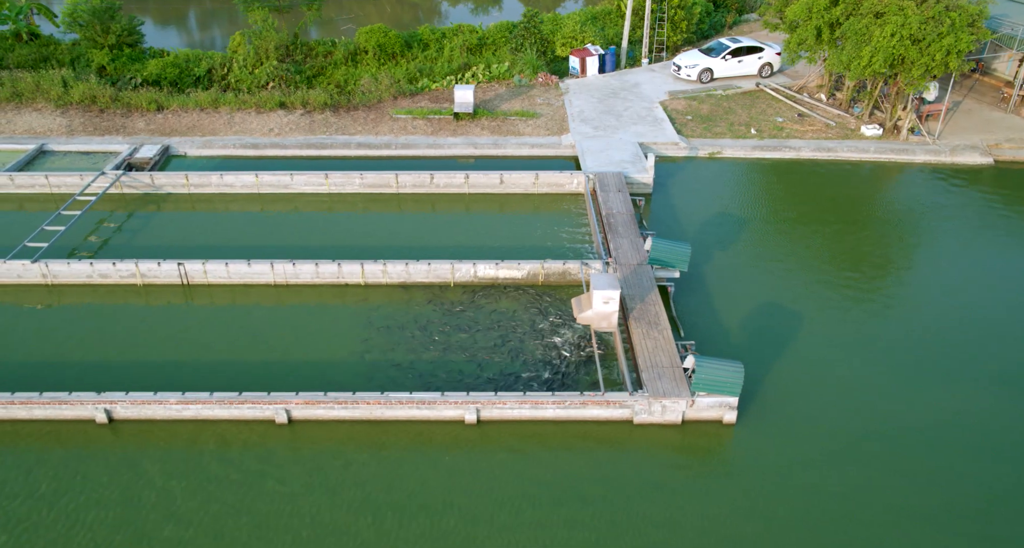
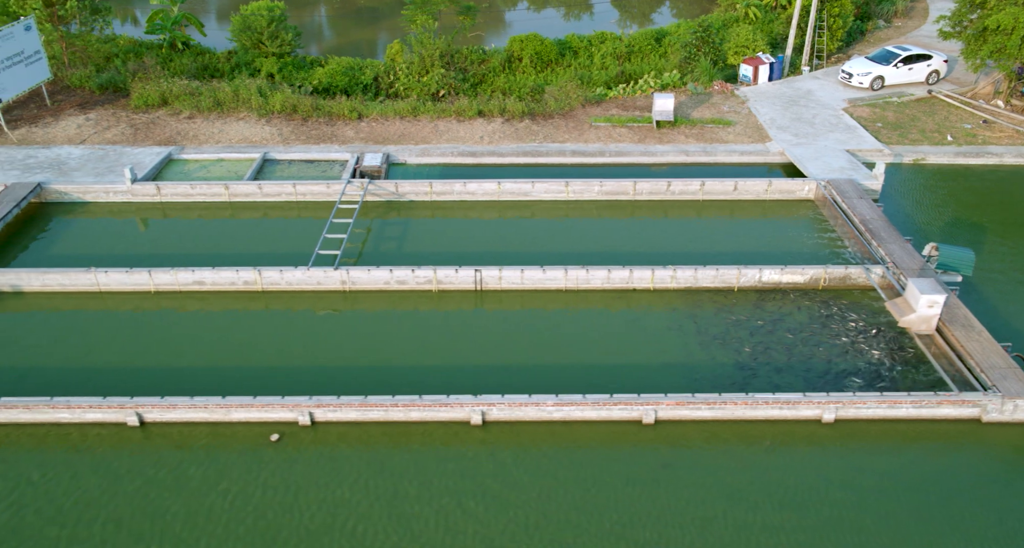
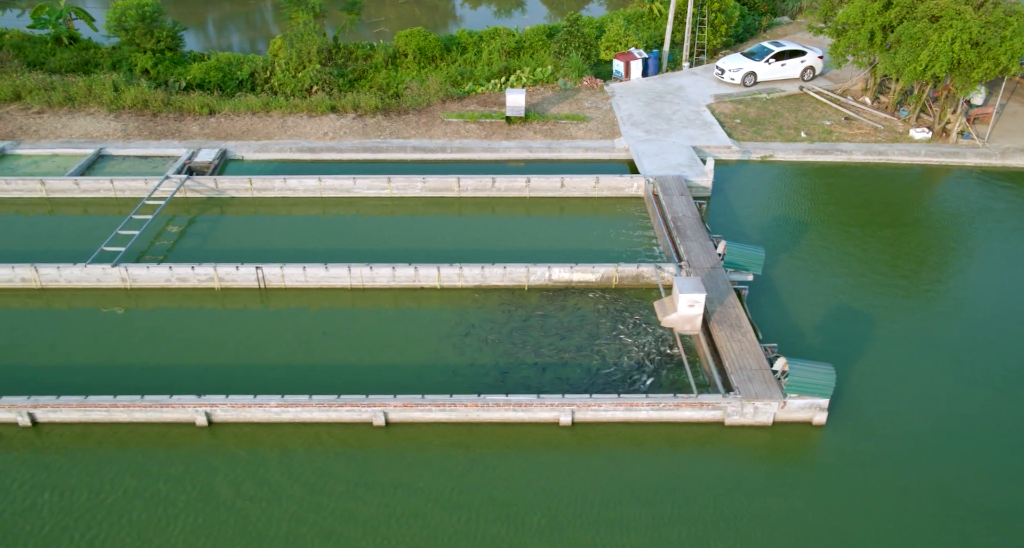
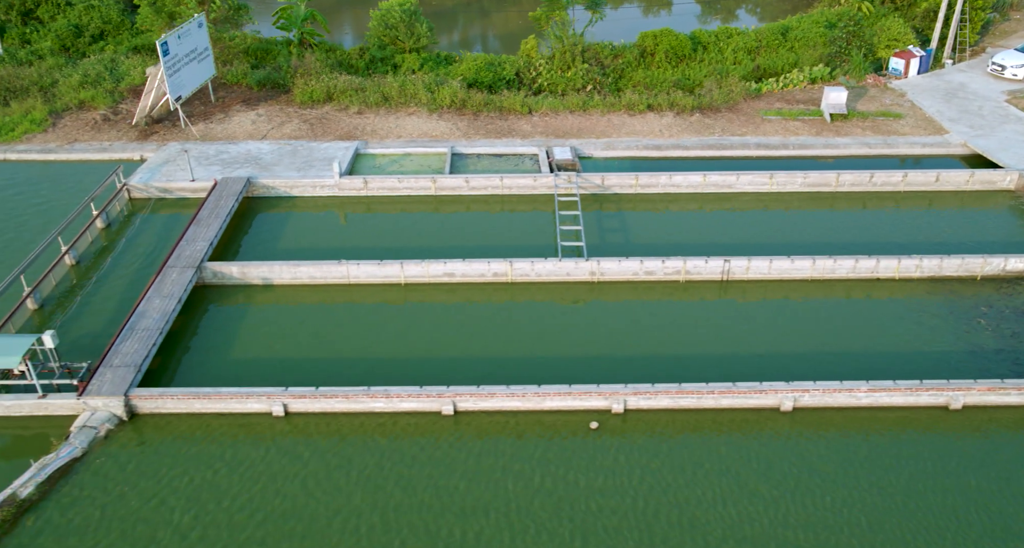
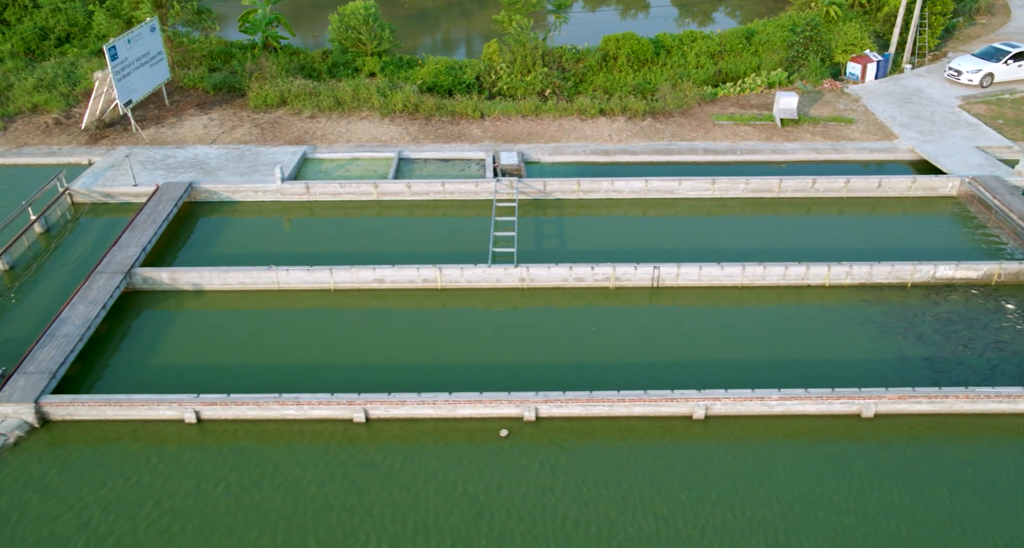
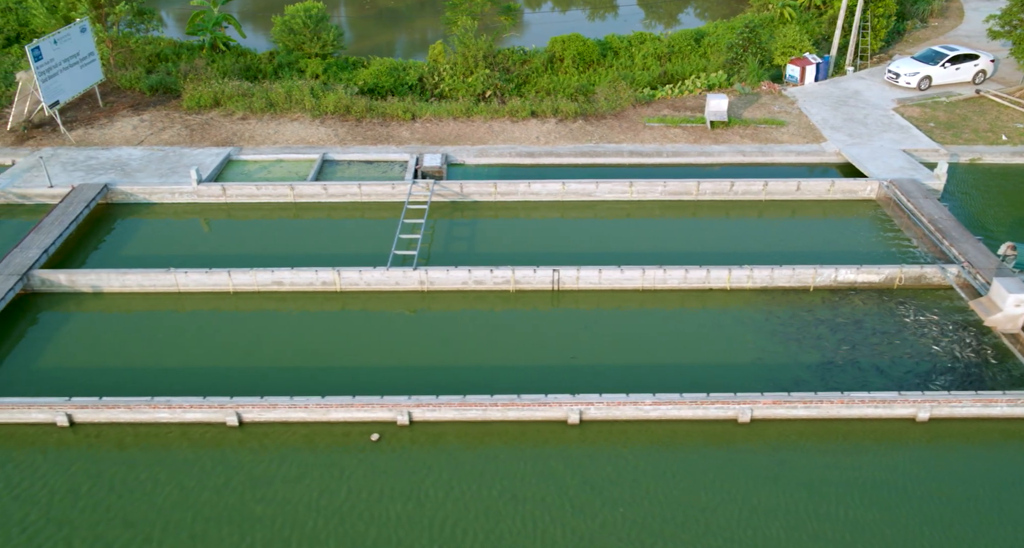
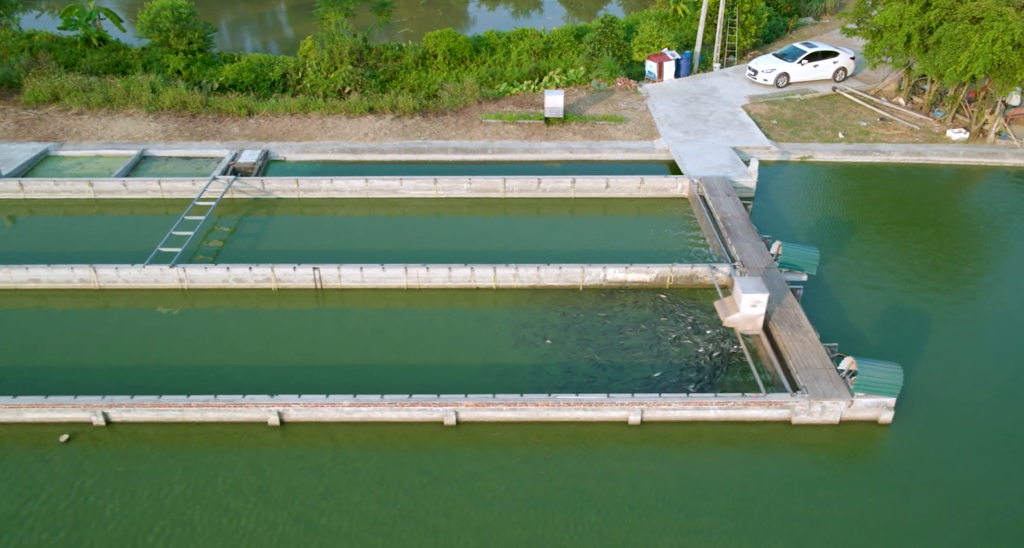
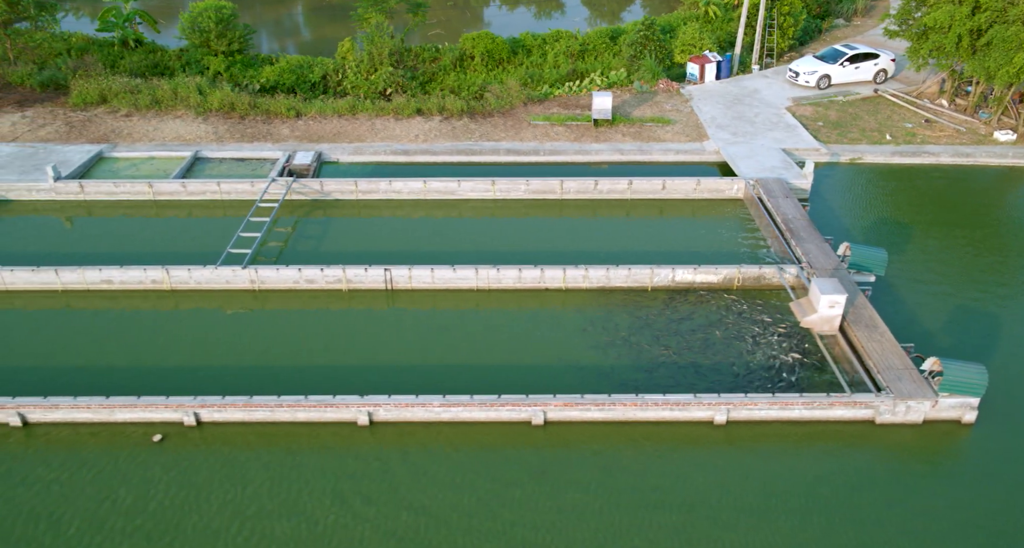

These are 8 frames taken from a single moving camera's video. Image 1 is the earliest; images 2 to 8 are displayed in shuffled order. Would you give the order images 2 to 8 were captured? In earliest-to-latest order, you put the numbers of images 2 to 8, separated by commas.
3, 7, 8, 2, 6, 5, 4
